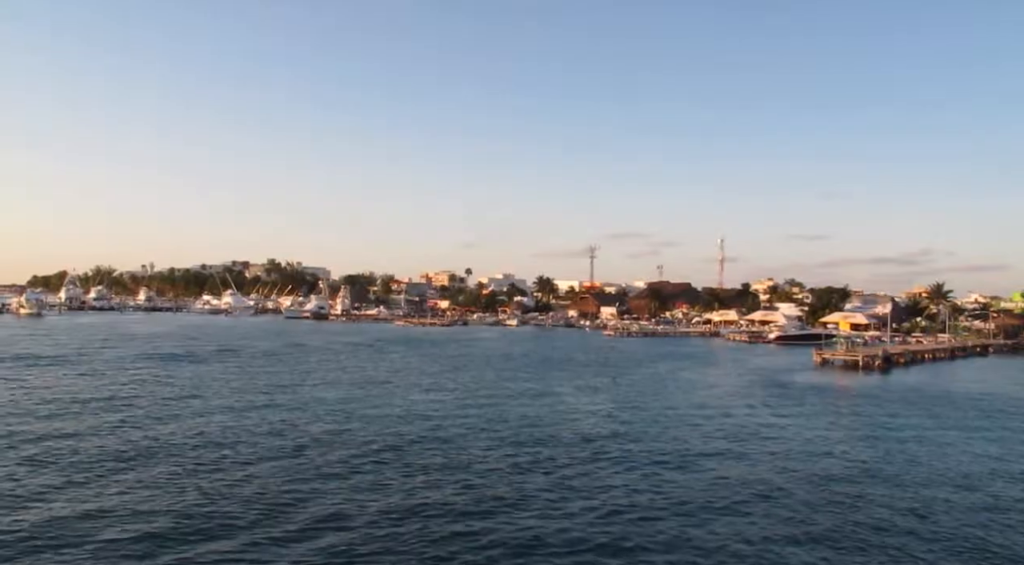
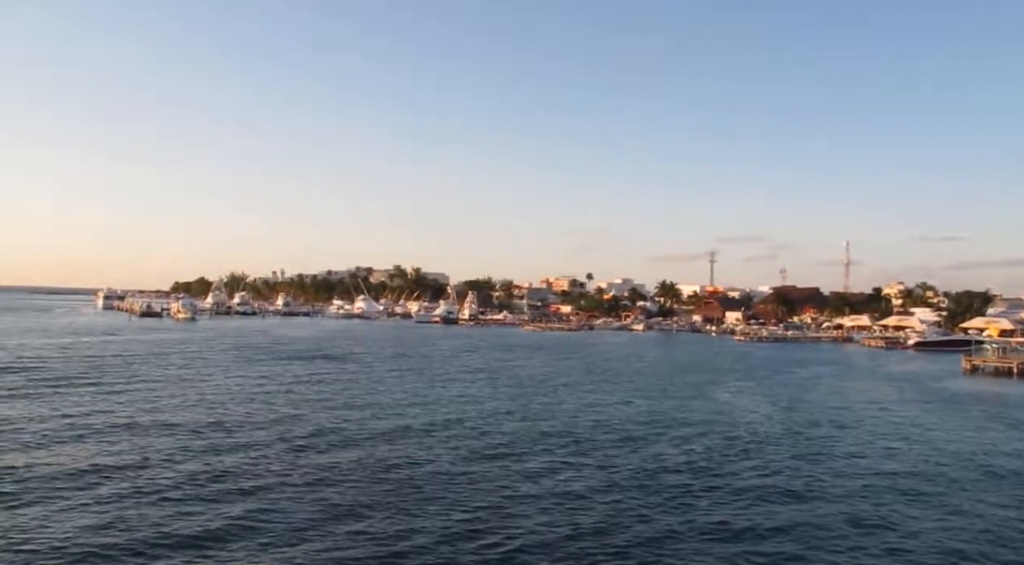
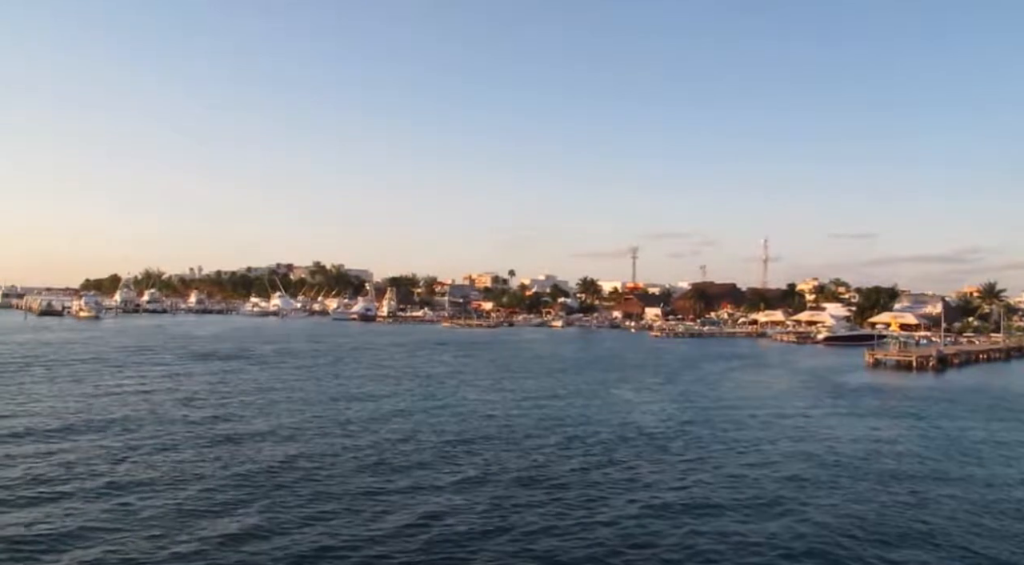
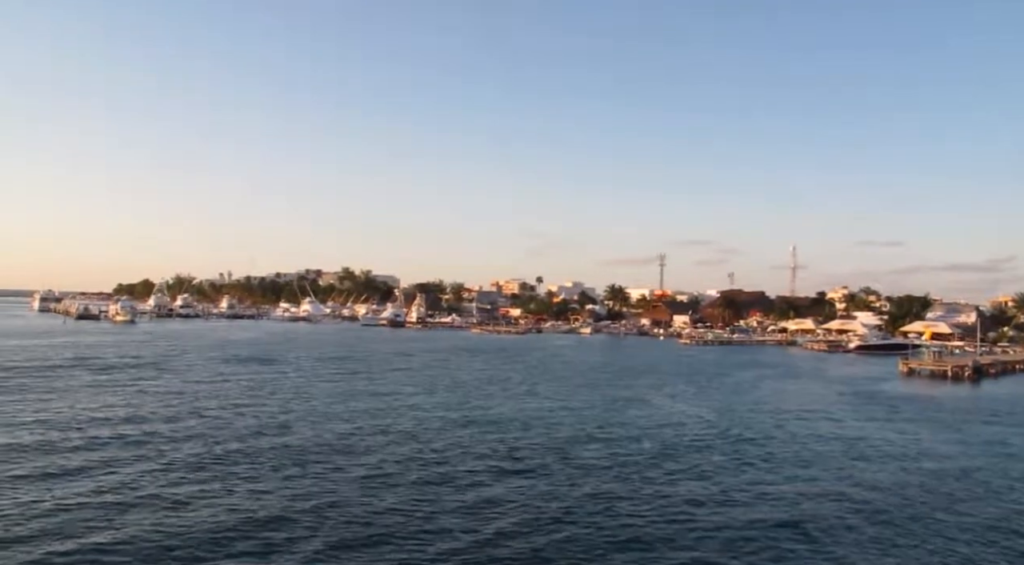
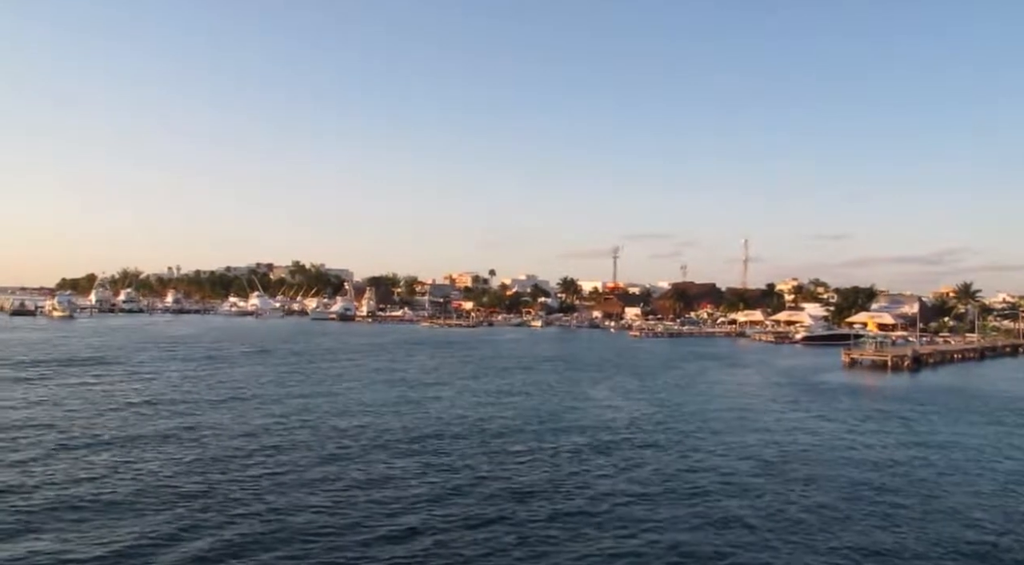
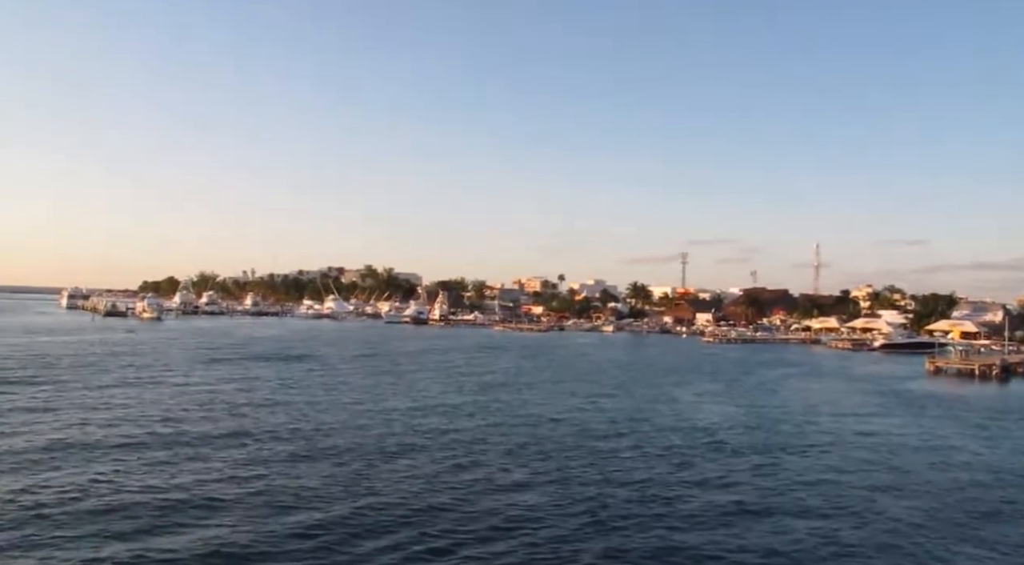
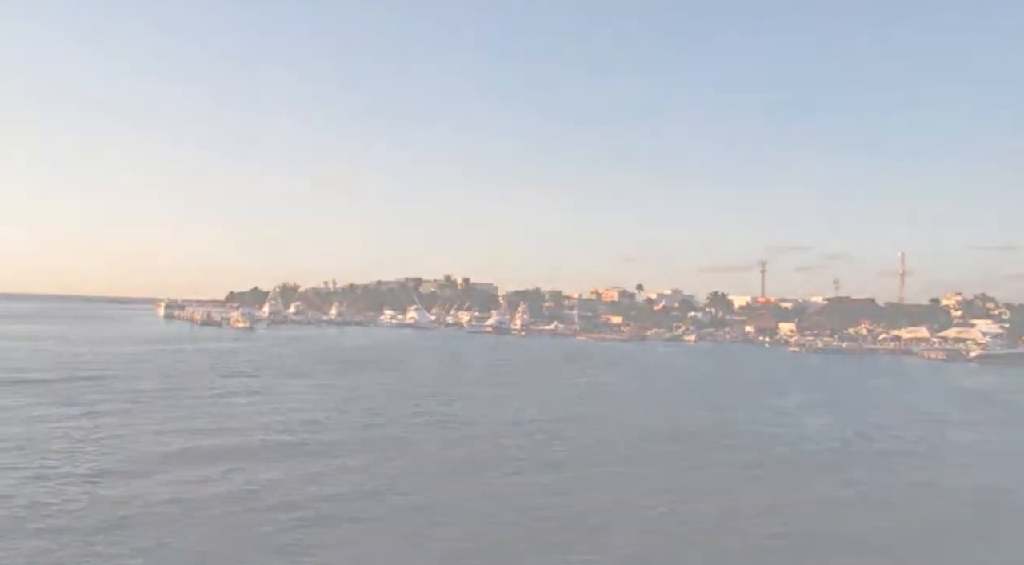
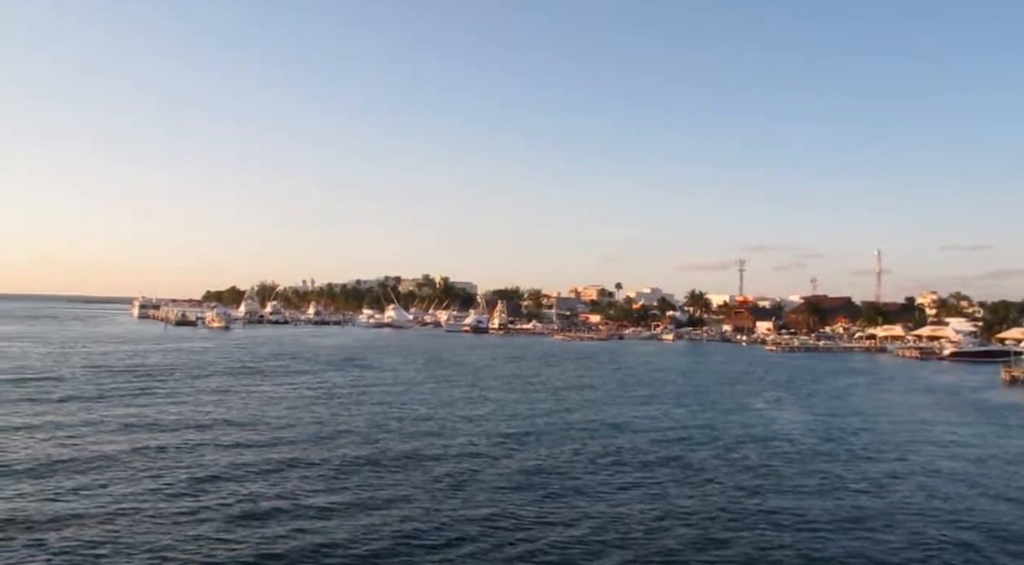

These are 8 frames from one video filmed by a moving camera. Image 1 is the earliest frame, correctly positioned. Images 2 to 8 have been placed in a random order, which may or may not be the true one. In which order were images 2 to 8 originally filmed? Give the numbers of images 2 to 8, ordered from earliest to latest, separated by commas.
5, 3, 4, 6, 2, 8, 7
